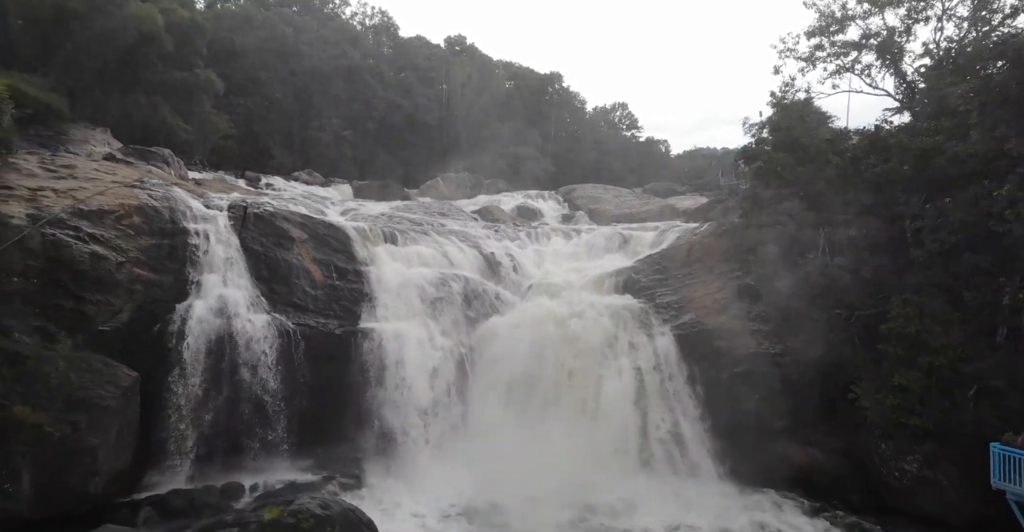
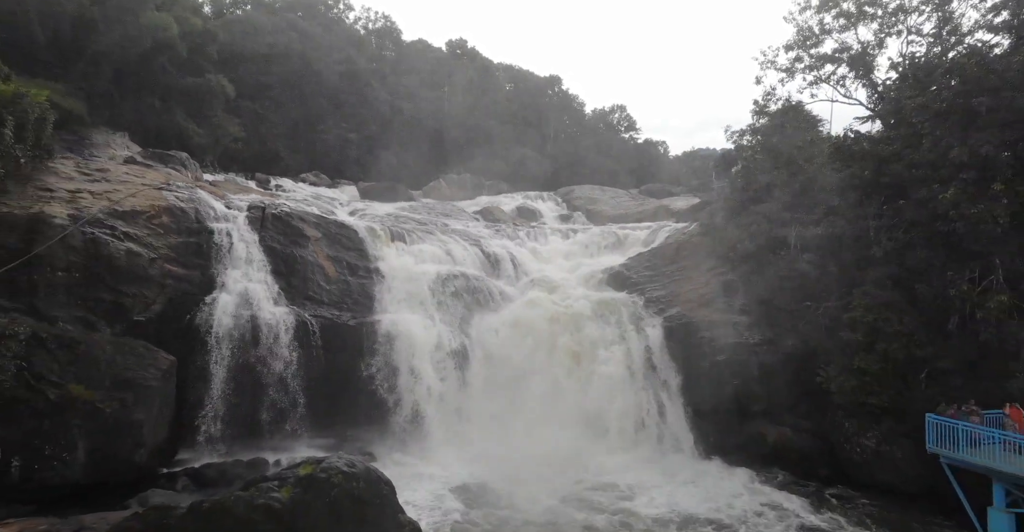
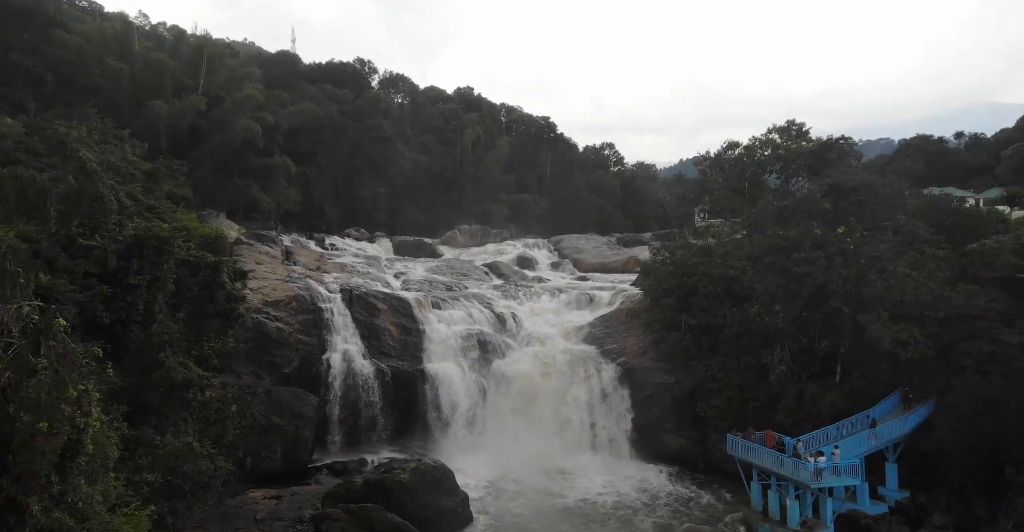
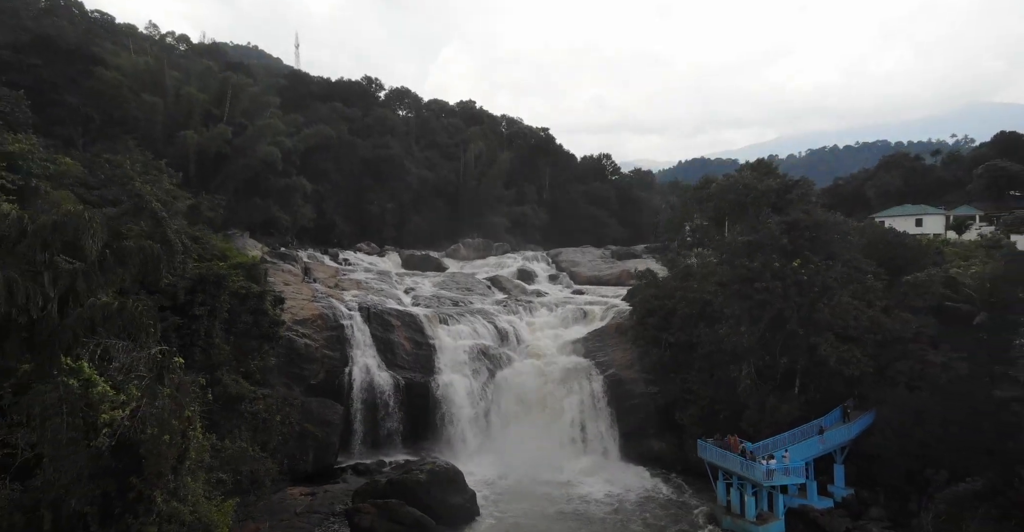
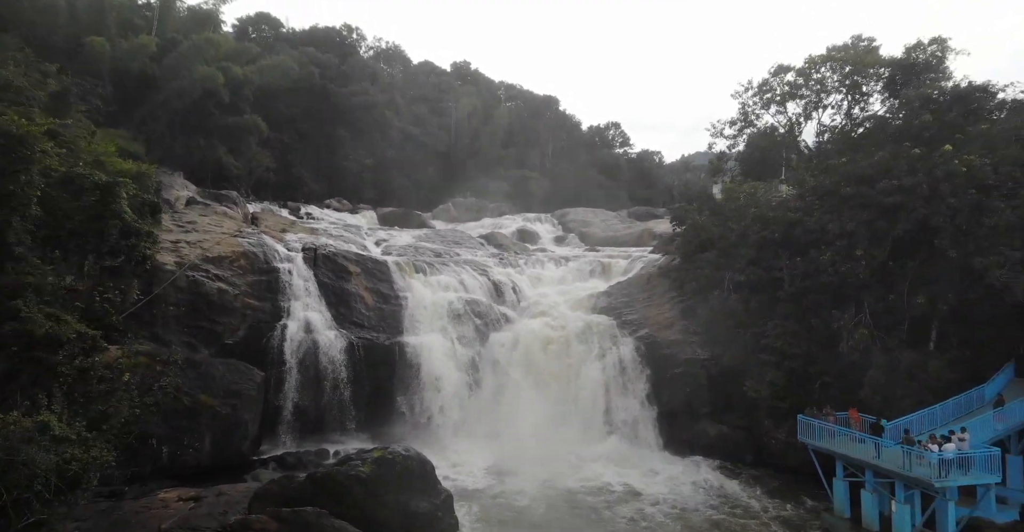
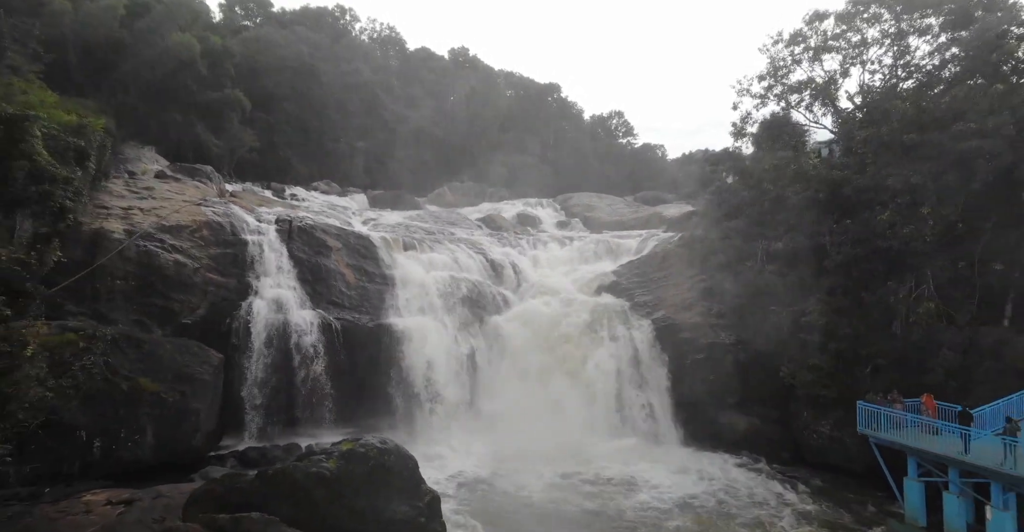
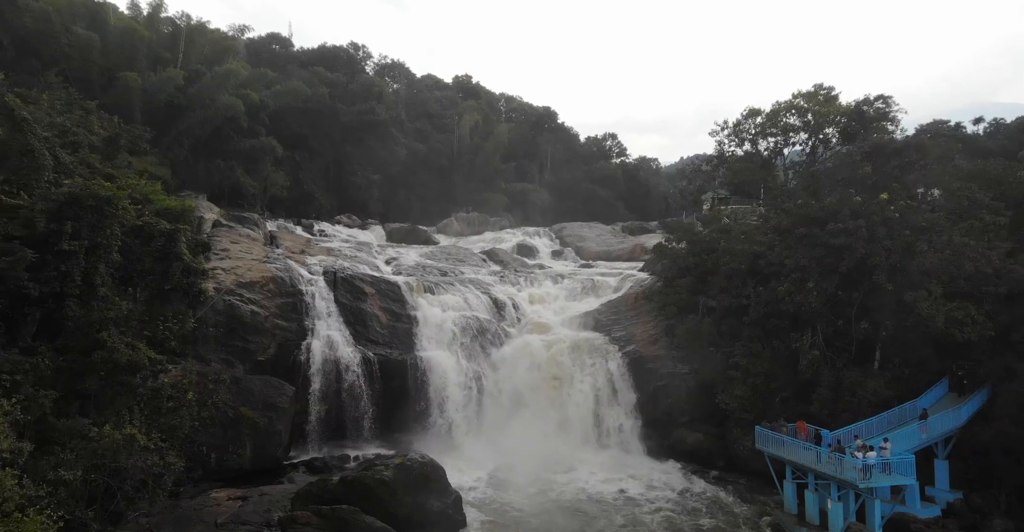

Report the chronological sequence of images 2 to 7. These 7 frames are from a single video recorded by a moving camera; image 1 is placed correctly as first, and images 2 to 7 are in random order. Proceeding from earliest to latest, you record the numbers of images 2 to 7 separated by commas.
2, 6, 5, 7, 3, 4
